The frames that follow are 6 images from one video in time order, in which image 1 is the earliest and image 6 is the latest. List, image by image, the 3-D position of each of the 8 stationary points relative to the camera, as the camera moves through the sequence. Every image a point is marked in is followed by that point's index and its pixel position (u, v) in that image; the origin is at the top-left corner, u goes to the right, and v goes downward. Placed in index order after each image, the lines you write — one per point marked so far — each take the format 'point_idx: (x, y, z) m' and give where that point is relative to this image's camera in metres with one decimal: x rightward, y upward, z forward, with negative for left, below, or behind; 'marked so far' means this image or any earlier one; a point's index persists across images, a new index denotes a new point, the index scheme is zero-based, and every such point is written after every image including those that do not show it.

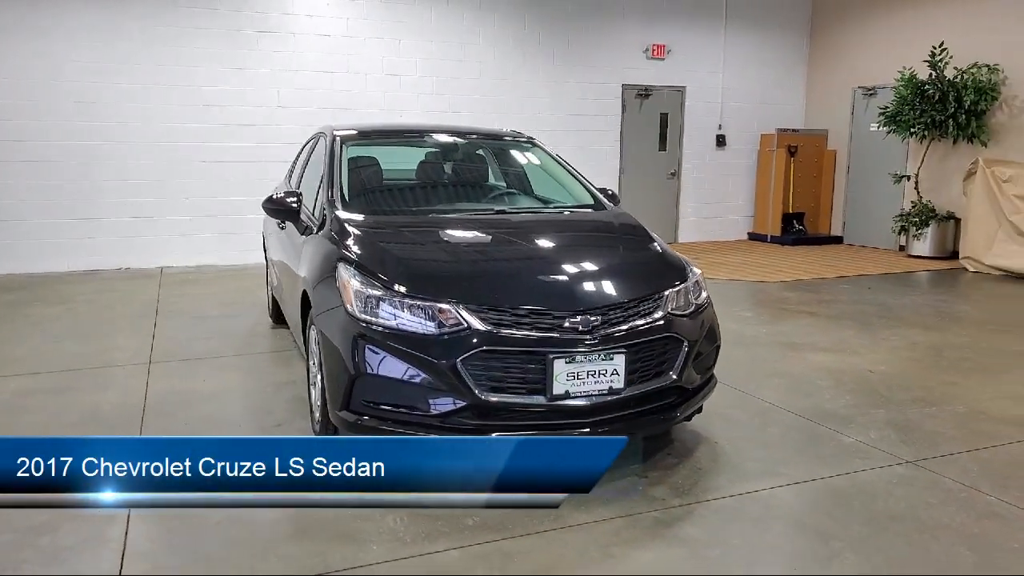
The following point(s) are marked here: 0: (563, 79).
0: (+0.6, +2.6, +9.4) m
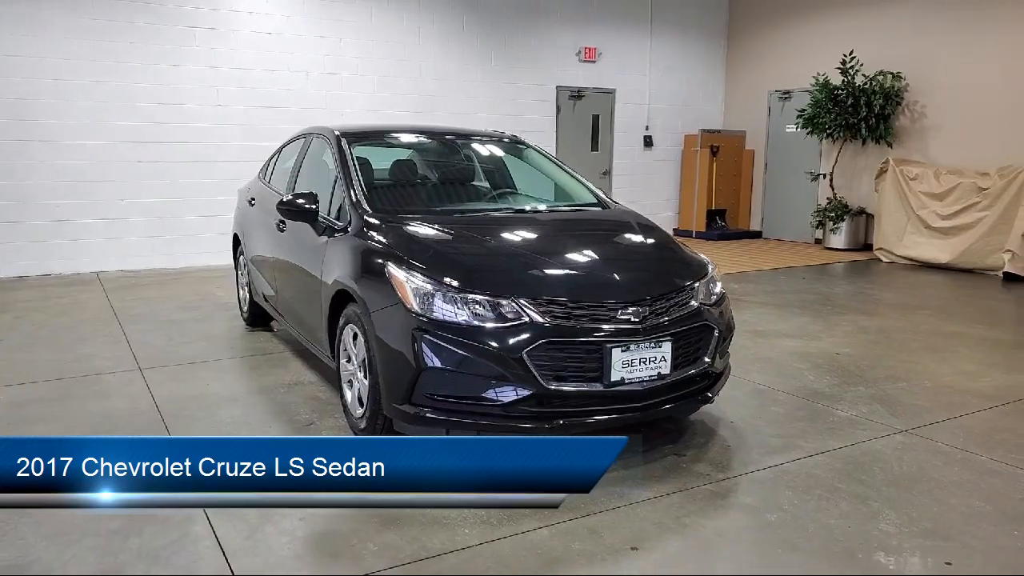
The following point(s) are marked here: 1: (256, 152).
0: (-0.2, +2.6, +9.6) m
1: (-2.8, +1.4, +8.0) m
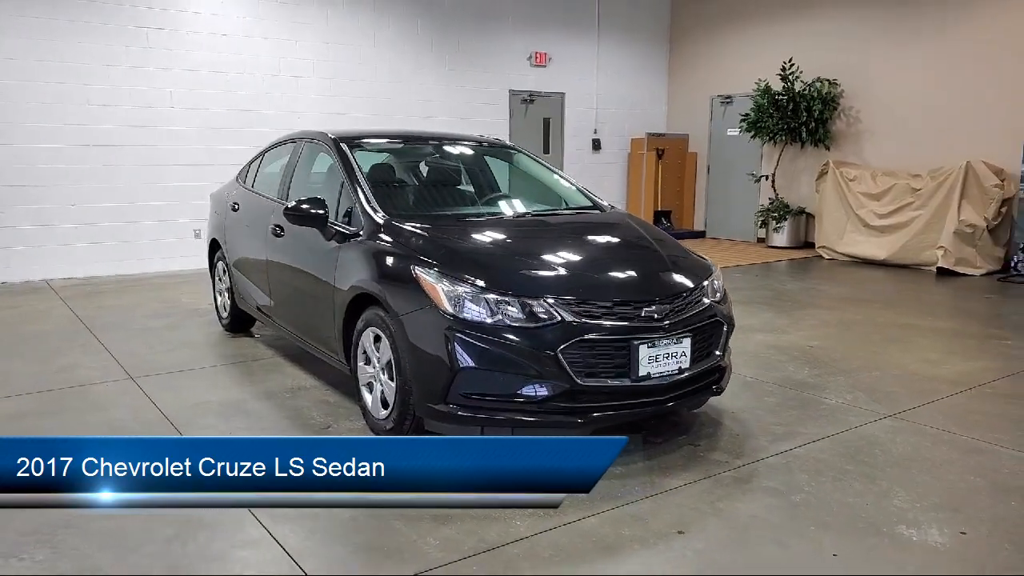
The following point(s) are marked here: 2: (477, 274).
0: (-0.7, +2.6, +9.7) m
1: (-3.2, +1.3, +7.9) m
2: (-0.1, +0.1, +2.8) m
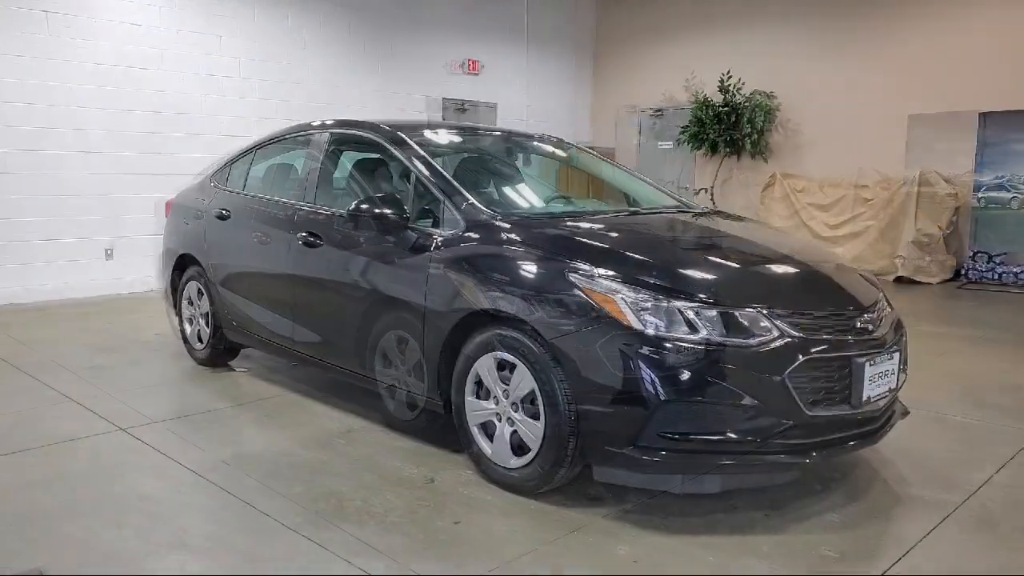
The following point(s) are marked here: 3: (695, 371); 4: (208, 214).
0: (-1.4, +2.3, +8.9) m
1: (-3.5, +1.1, +6.7) m
2: (+0.4, 0.0, +2.3) m
3: (+0.5, -0.2, +2.1) m
4: (-1.6, +0.4, +4.0) m
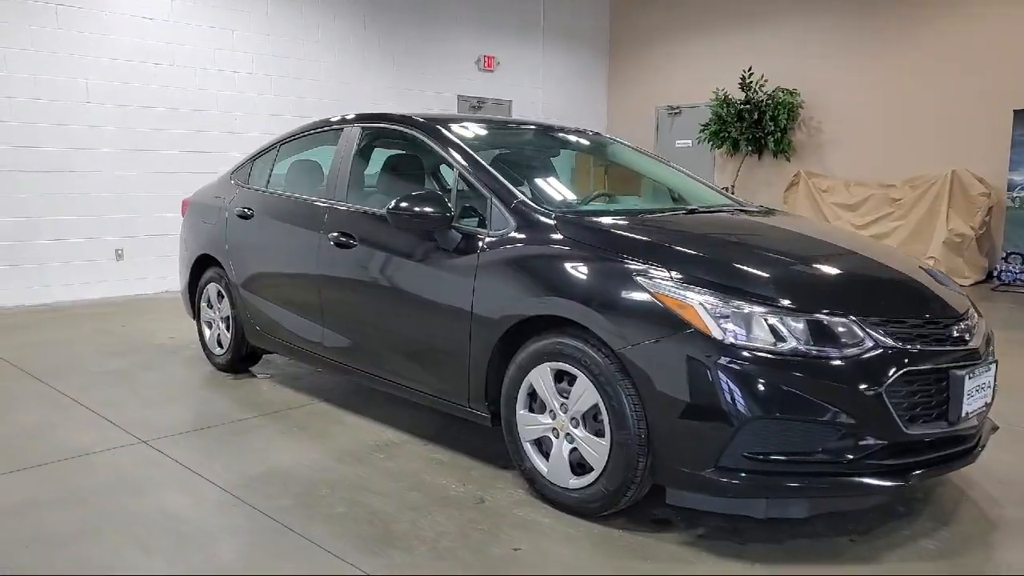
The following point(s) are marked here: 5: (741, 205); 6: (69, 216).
0: (-1.2, +2.3, +8.8) m
1: (-3.3, +1.1, +6.5) m
2: (+0.6, 0.0, +2.1) m
3: (+0.7, -0.2, +1.9) m
4: (-1.4, +0.4, +3.9) m
5: (+1.0, +0.4, +3.3) m
6: (-3.6, +0.6, +6.3) m
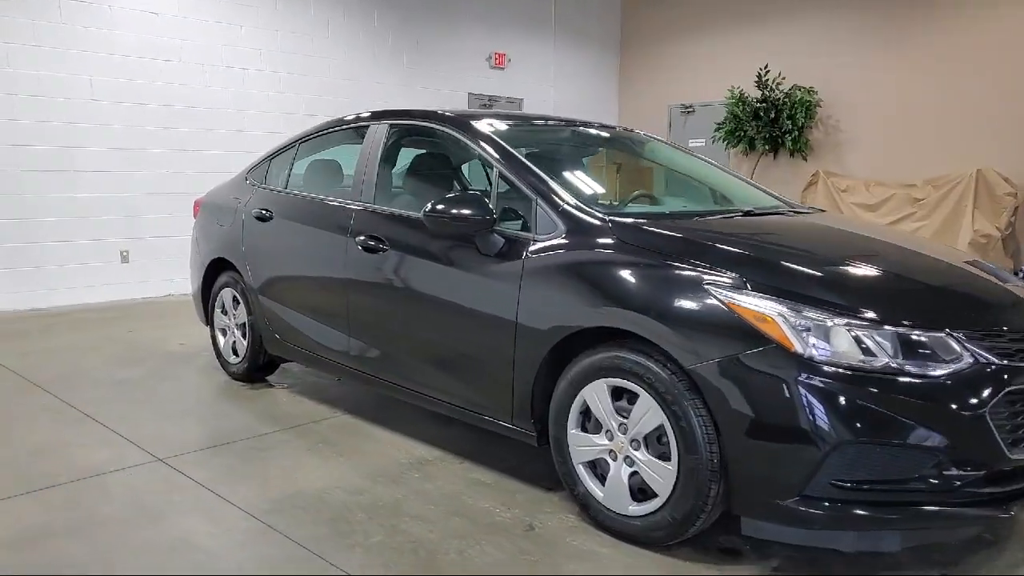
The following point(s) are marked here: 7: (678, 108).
0: (-1.1, +2.3, +8.6) m
1: (-3.1, +1.1, +6.4) m
2: (+0.8, 0.0, +1.9) m
3: (+0.8, -0.3, +1.8) m
4: (-1.3, +0.4, +3.7) m
5: (+1.1, +0.3, +3.1) m
6: (-3.5, +0.6, +6.1) m
7: (+2.3, +2.5, +10.8) m
